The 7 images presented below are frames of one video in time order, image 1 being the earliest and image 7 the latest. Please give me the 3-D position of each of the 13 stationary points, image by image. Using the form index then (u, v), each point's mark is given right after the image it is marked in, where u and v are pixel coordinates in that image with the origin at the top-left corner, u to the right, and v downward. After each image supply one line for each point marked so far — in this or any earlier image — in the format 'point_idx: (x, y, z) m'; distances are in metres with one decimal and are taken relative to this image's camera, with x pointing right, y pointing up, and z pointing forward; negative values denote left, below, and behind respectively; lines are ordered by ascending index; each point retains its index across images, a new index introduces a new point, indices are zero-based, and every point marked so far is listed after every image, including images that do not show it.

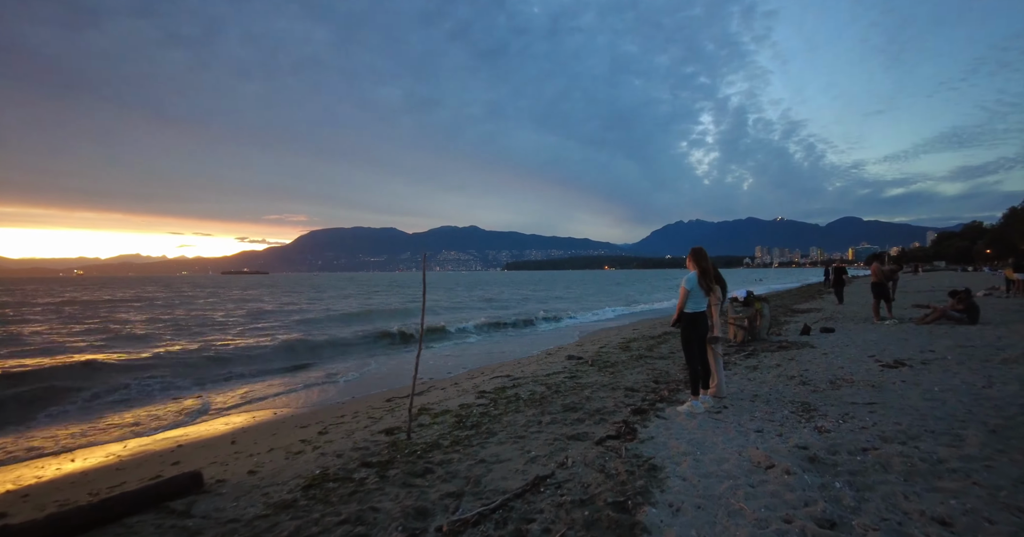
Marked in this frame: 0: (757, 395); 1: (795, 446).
0: (+3.5, -1.8, +6.7) m
1: (+2.7, -1.7, +4.6) m
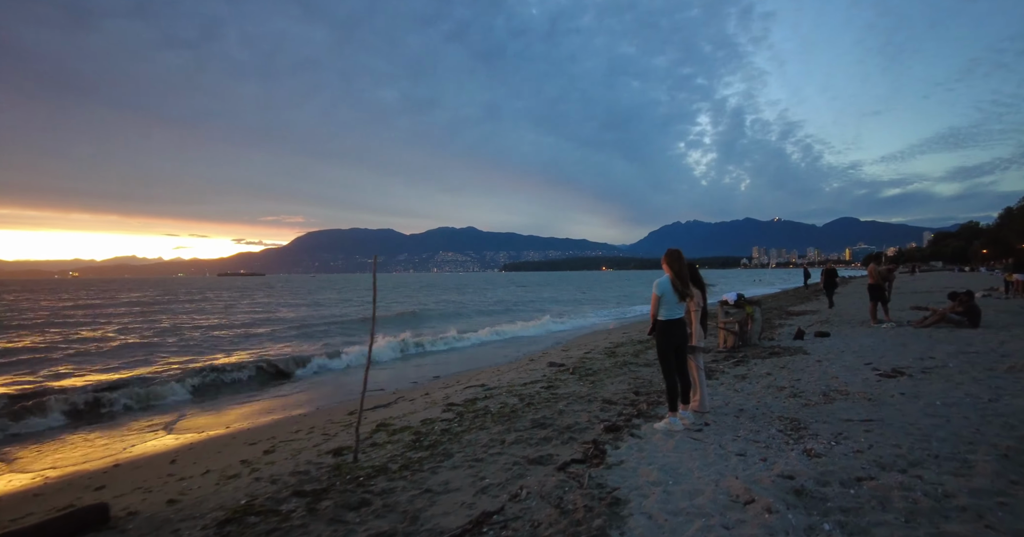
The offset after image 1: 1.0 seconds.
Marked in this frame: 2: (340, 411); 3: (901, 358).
0: (+3.0, -1.8, +6.1) m
1: (+2.3, -1.7, +4.0) m
2: (-3.2, -2.6, +8.6) m
3: (+7.1, -1.6, +8.6) m
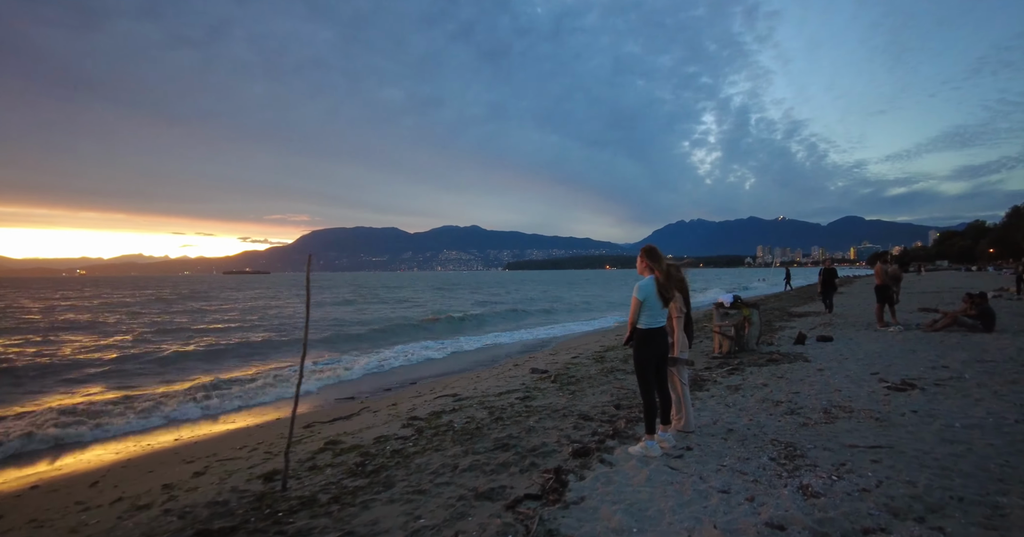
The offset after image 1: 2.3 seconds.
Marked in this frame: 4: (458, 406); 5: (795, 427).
0: (+2.5, -1.8, +5.4) m
1: (+1.8, -1.8, +3.3) m
2: (-3.6, -2.5, +7.9) m
3: (+6.6, -1.6, +7.8) m
4: (-0.9, -2.2, +7.6) m
5: (+3.2, -1.8, +5.3) m
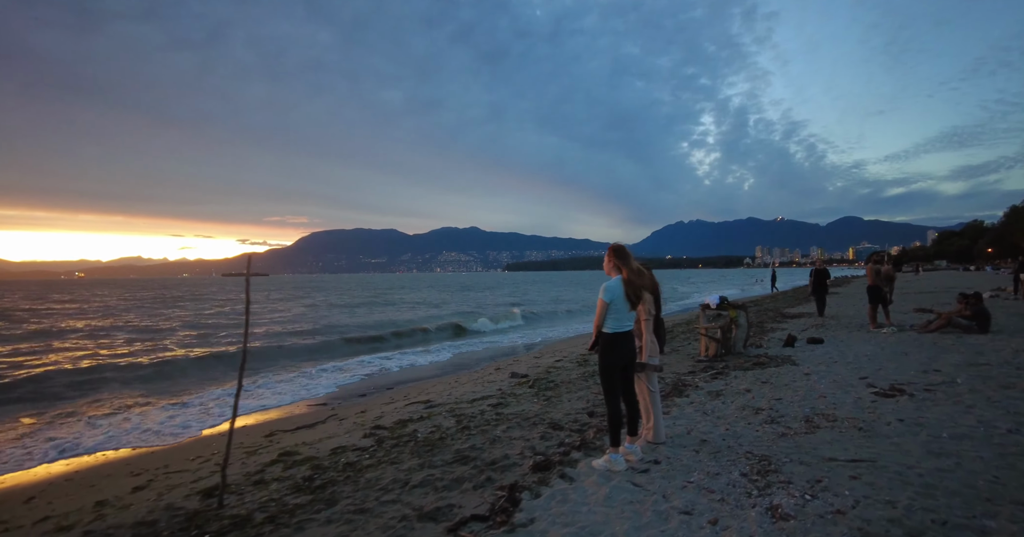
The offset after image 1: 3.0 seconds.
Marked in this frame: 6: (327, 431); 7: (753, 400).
0: (+2.1, -1.8, +5.1) m
1: (+1.3, -1.8, +2.9) m
2: (-4.1, -2.6, +7.6) m
3: (+6.2, -1.6, +7.5) m
4: (-1.3, -2.2, +7.3) m
5: (+2.7, -1.8, +4.9) m
6: (-2.7, -2.4, +6.9) m
7: (+3.3, -1.8, +6.4) m
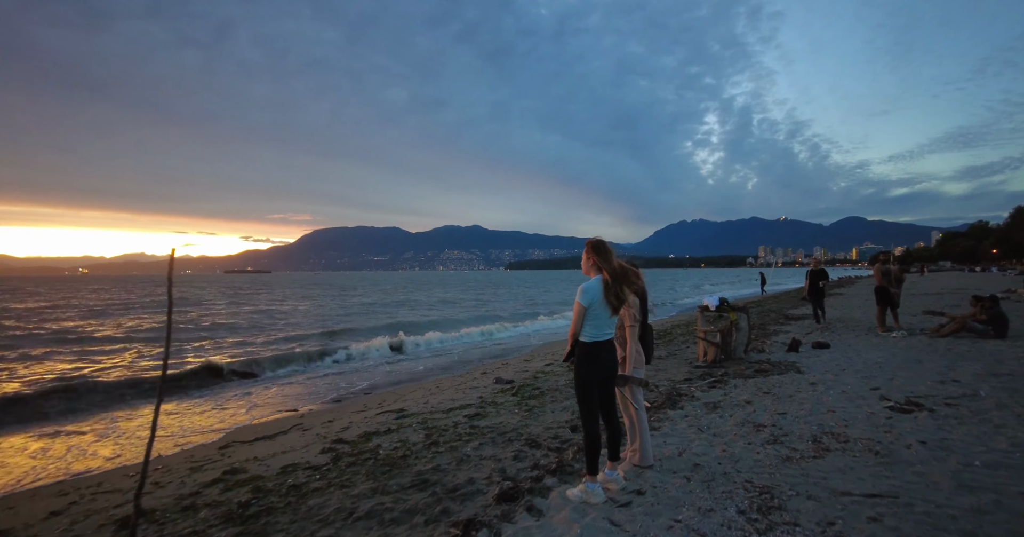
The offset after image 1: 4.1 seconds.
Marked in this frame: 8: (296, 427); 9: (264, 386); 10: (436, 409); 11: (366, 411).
0: (+1.8, -1.8, +4.4) m
1: (+1.0, -1.7, +2.3) m
2: (-4.4, -2.5, +7.0) m
3: (+5.9, -1.6, +6.8) m
4: (-1.6, -2.2, +6.6) m
5: (+2.4, -1.8, +4.3) m
6: (-3.0, -2.3, +6.3) m
7: (+3.0, -1.8, +5.8) m
8: (-3.3, -2.4, +7.3) m
9: (-6.1, -2.9, +11.6) m
10: (-1.2, -2.2, +7.4) m
11: (-2.4, -2.4, +7.9) m
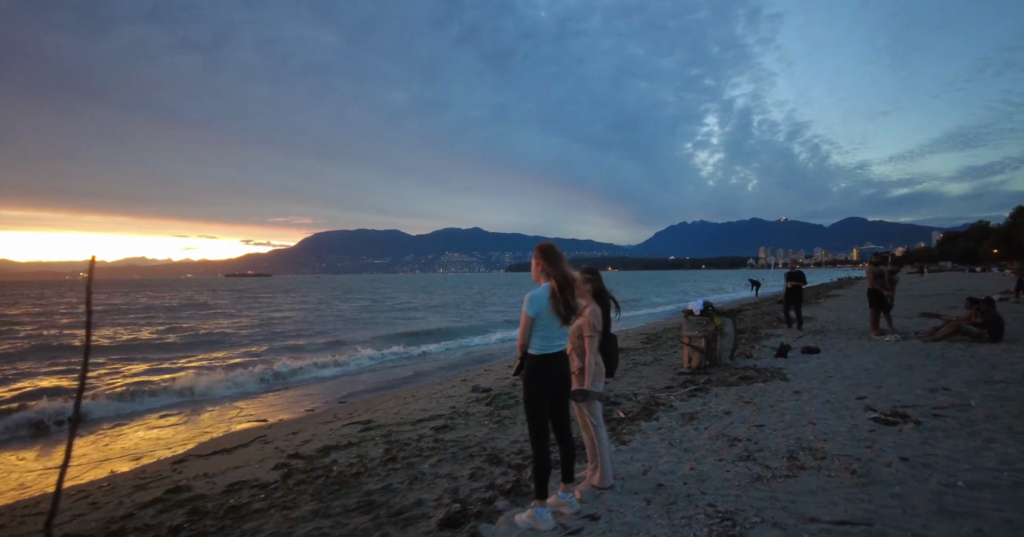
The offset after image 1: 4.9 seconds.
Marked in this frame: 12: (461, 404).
0: (+1.3, -1.9, +4.1) m
1: (+0.6, -1.8, +2.0) m
2: (-4.8, -2.6, +6.7) m
3: (+5.4, -1.7, +6.5) m
4: (-2.0, -2.3, +6.3) m
5: (+2.0, -1.8, +4.0) m
6: (-3.5, -2.4, +6.0) m
7: (+2.5, -1.8, +5.5) m
8: (-3.7, -2.5, +7.0) m
9: (-6.5, -3.0, +11.3) m
10: (-1.6, -2.3, +7.1) m
11: (-2.8, -2.4, +7.6) m
12: (-0.8, -2.3, +8.0) m
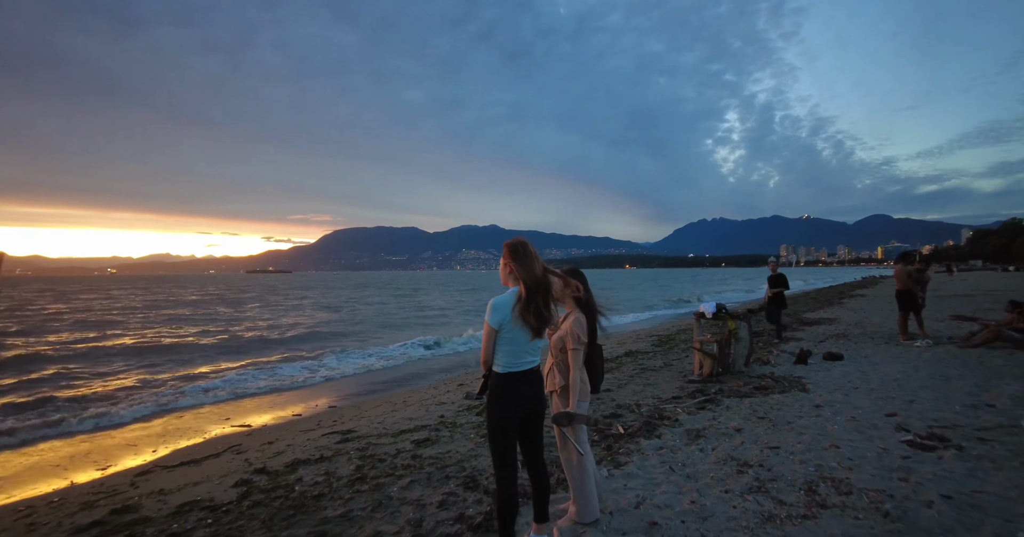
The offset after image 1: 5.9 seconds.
0: (+1.1, -1.9, +3.5) m
1: (+0.3, -1.8, +1.4) m
2: (-4.9, -2.6, +6.3) m
3: (+5.3, -1.7, +5.8) m
4: (-2.2, -2.3, +5.9) m
5: (+1.7, -1.8, +3.4) m
6: (-3.6, -2.4, +5.6) m
7: (+2.3, -1.8, +4.9) m
8: (-3.9, -2.5, +6.6) m
9: (-6.5, -2.9, +10.9) m
10: (-1.7, -2.3, +6.6) m
11: (-3.0, -2.4, +7.1) m
12: (-1.0, -2.2, +7.5) m
